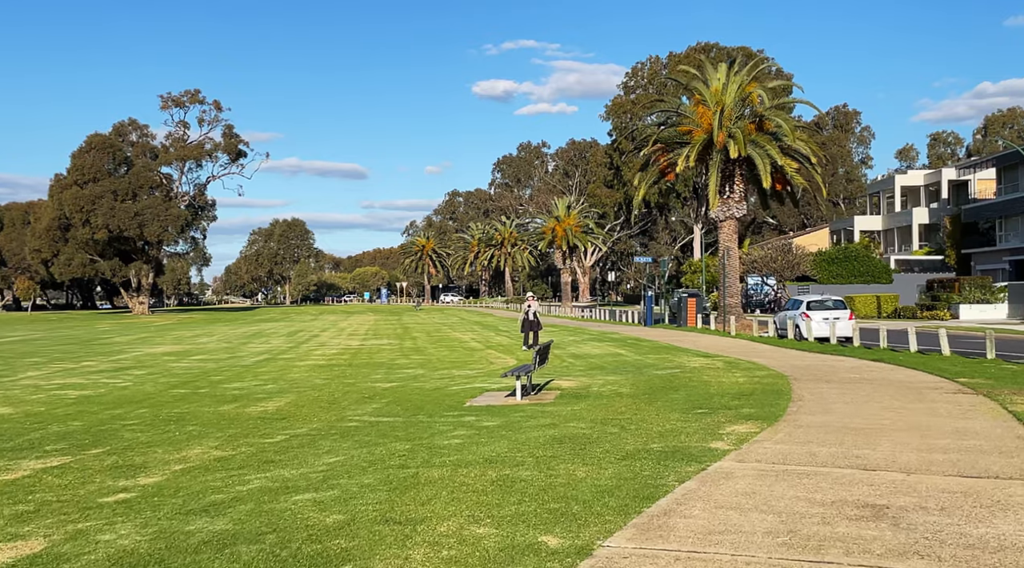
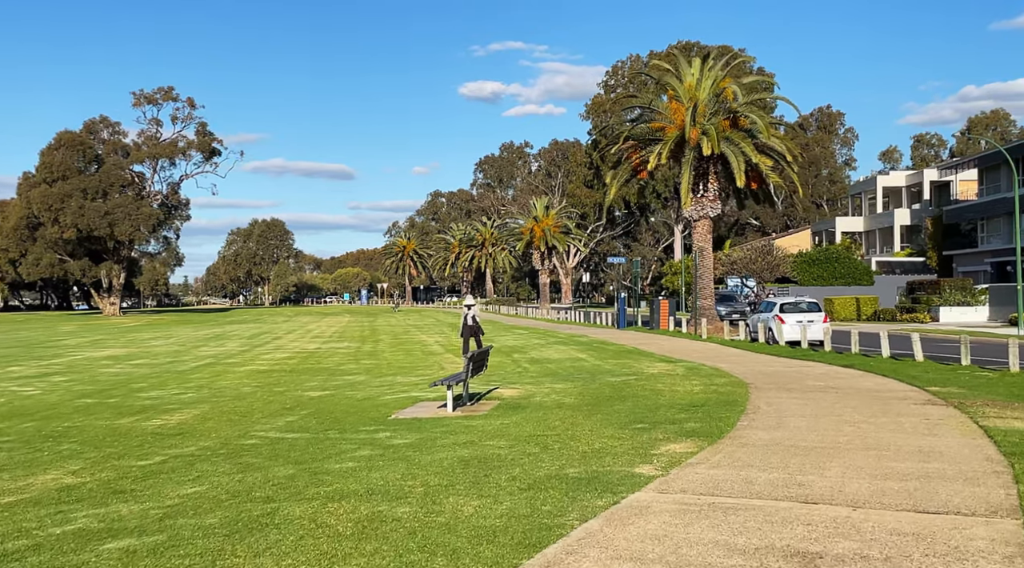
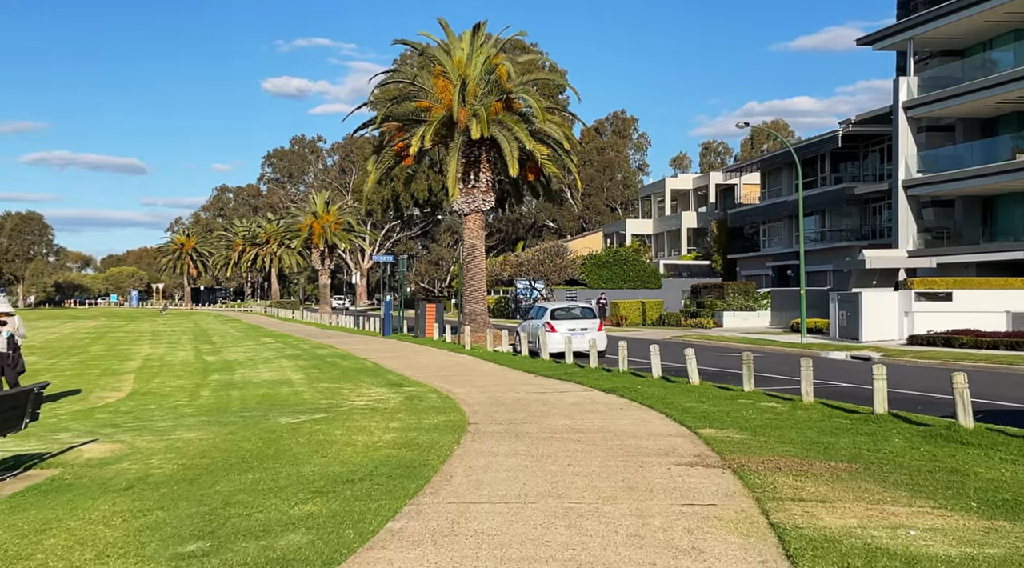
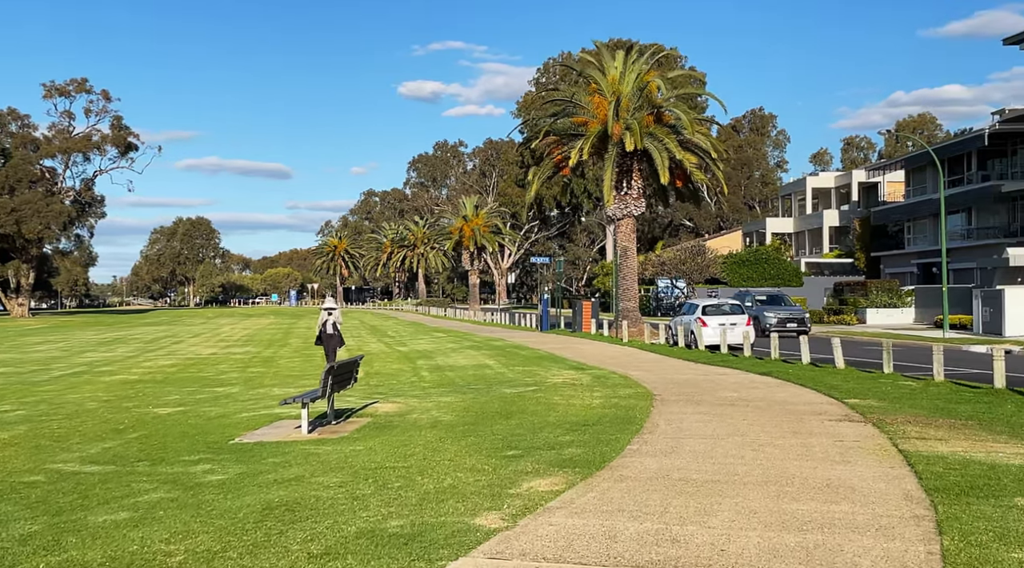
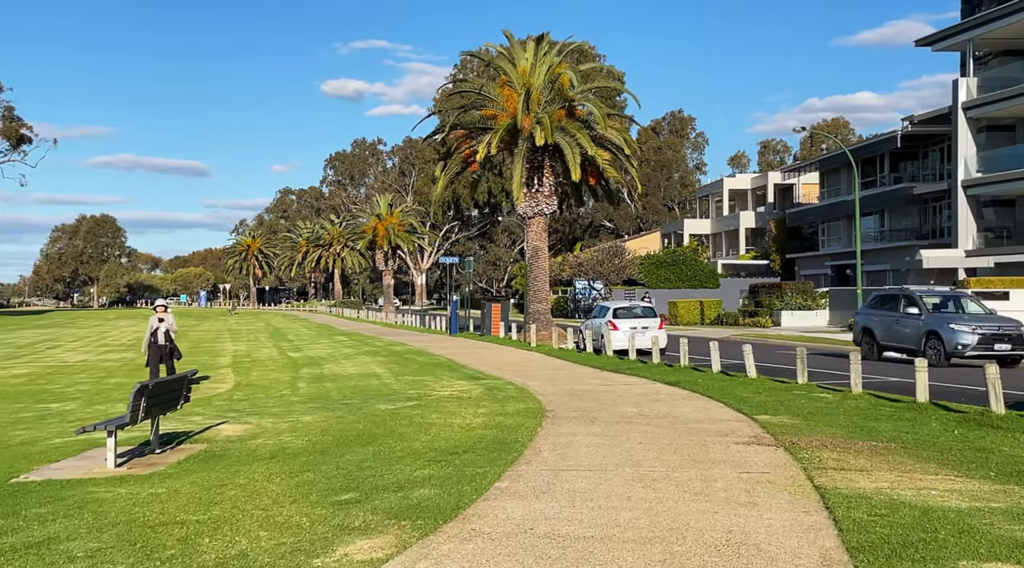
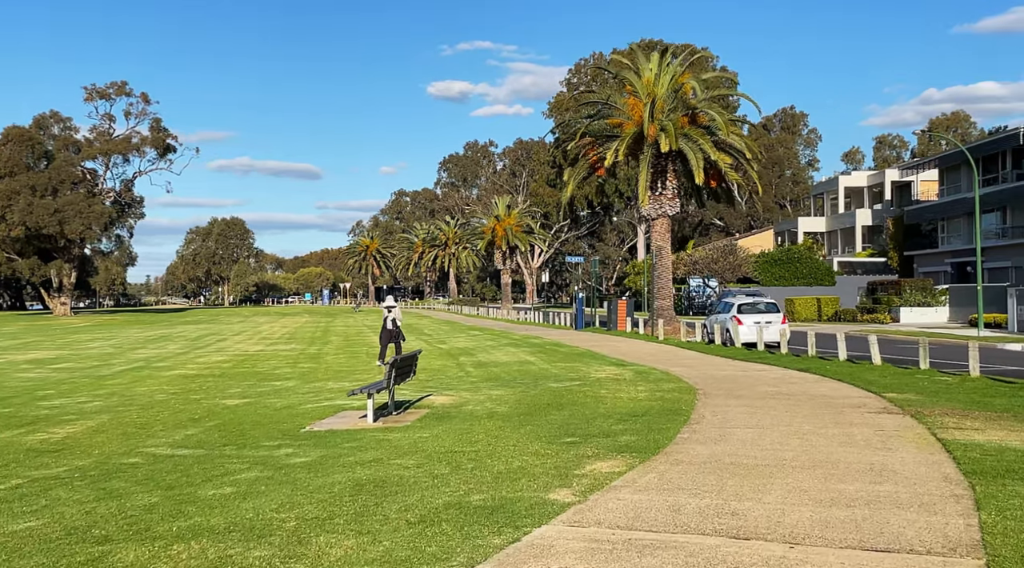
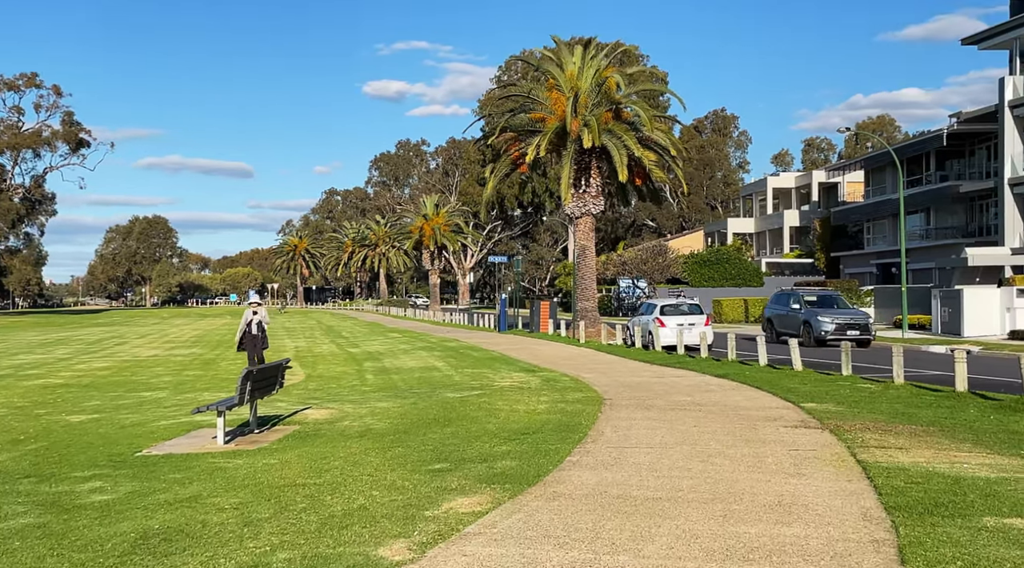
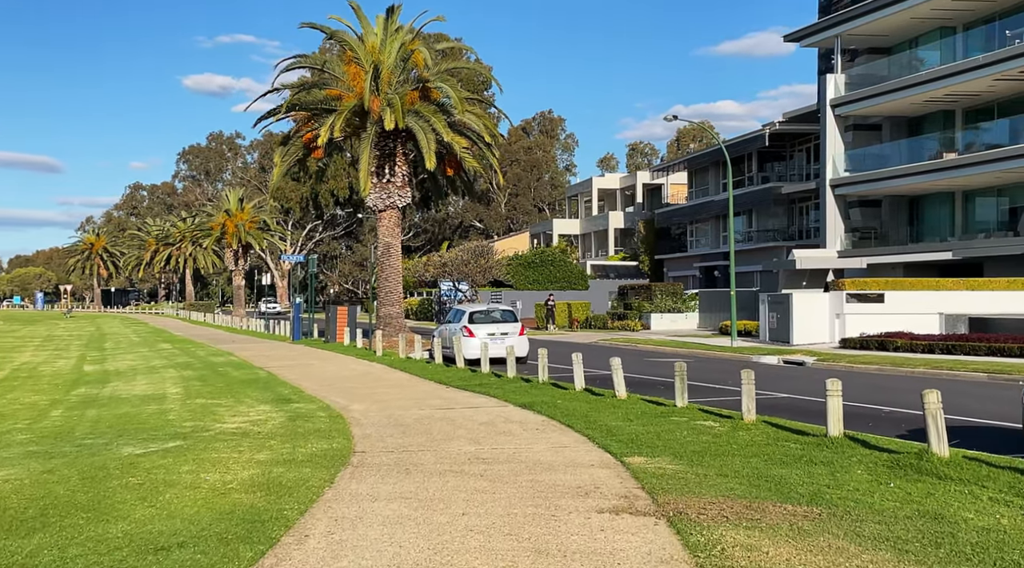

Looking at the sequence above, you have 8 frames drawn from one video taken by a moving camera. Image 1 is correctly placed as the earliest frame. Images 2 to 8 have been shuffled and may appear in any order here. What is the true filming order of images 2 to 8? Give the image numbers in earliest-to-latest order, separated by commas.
2, 6, 4, 7, 5, 3, 8
